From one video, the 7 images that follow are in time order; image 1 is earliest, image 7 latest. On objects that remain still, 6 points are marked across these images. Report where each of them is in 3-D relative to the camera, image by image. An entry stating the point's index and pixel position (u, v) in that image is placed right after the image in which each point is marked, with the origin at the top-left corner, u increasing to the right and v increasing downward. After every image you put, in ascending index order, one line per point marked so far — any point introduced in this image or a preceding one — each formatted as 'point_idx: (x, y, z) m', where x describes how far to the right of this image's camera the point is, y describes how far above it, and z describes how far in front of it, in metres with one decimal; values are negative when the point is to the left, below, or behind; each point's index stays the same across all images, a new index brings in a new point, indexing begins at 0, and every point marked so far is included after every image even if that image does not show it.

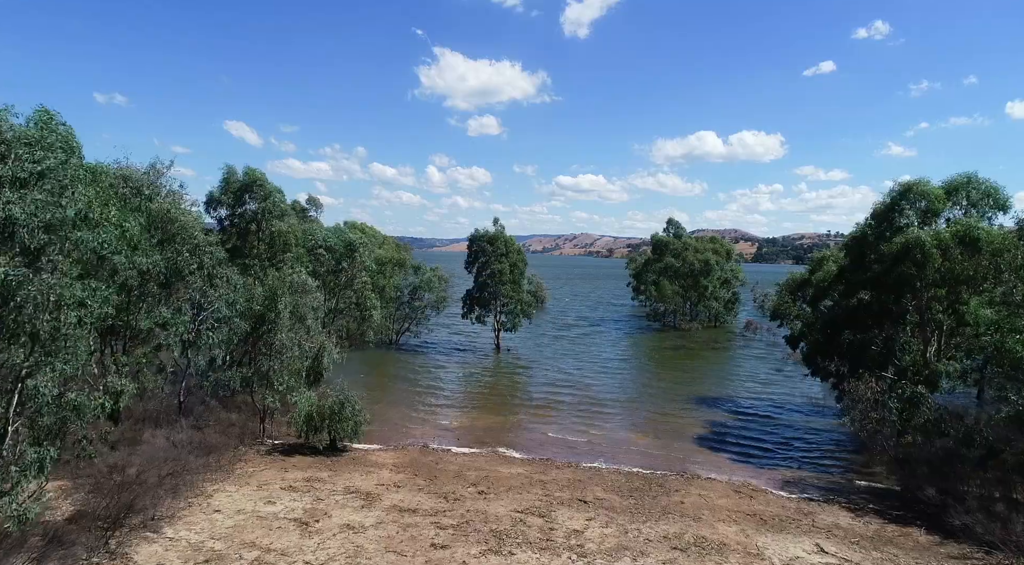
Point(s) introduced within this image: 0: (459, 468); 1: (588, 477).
0: (-1.5, -5.3, +18.8) m
1: (+2.1, -5.4, +18.4) m
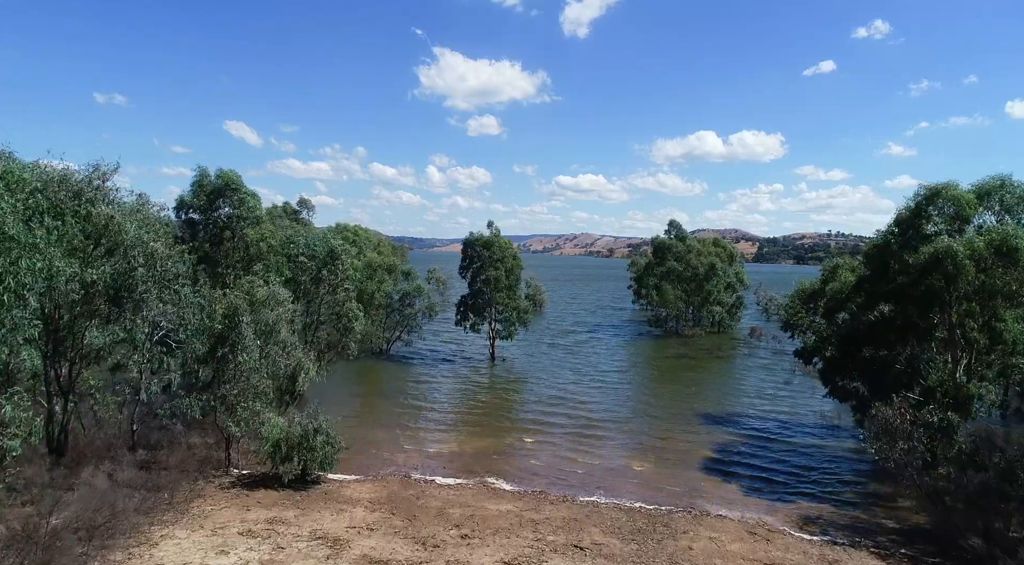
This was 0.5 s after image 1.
0: (-1.8, -5.7, +17.0) m
1: (+1.8, -5.8, +16.5) m
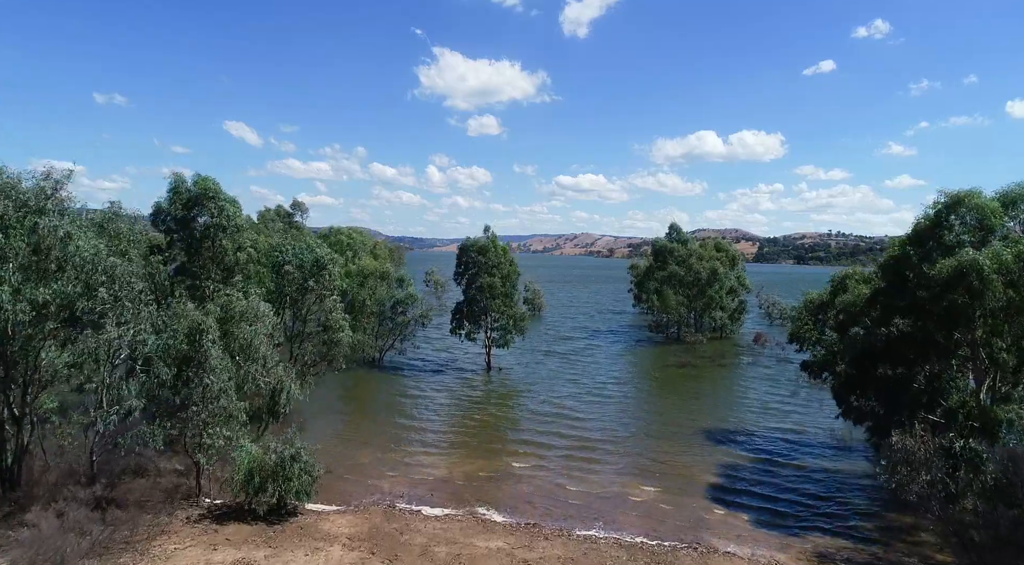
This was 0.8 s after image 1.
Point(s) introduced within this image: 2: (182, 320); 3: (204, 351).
0: (-2.0, -6.1, +15.7) m
1: (+1.6, -6.2, +15.2) m
2: (-8.5, -1.0, +17.1) m
3: (-7.8, -1.7, +16.8) m
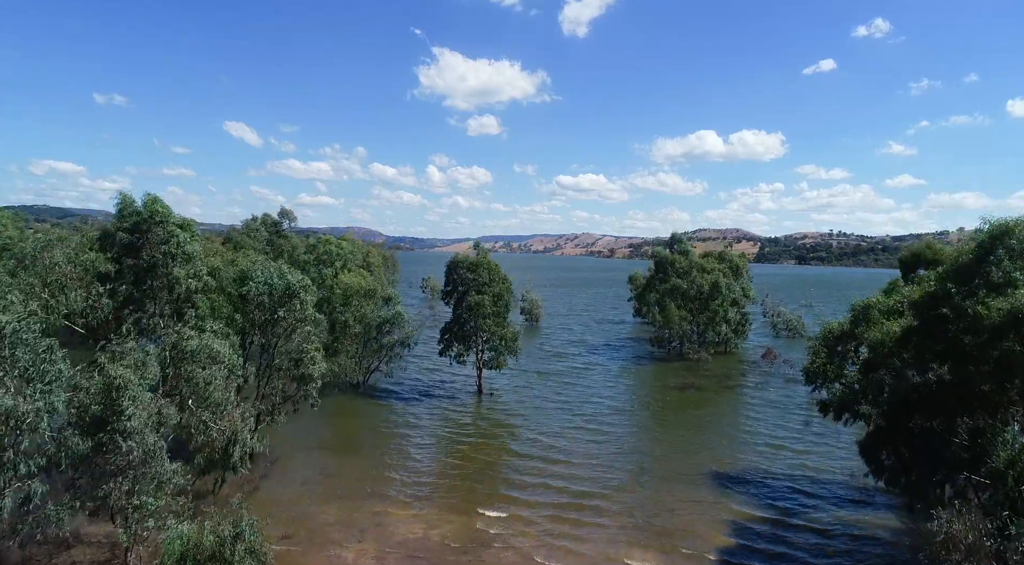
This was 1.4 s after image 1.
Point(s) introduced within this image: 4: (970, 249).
0: (-2.5, -7.2, +13.2) m
1: (+1.1, -7.3, +12.8) m
2: (-9.0, -2.0, +14.7) m
3: (-8.3, -2.8, +14.3) m
4: (+11.6, +0.9, +16.9) m
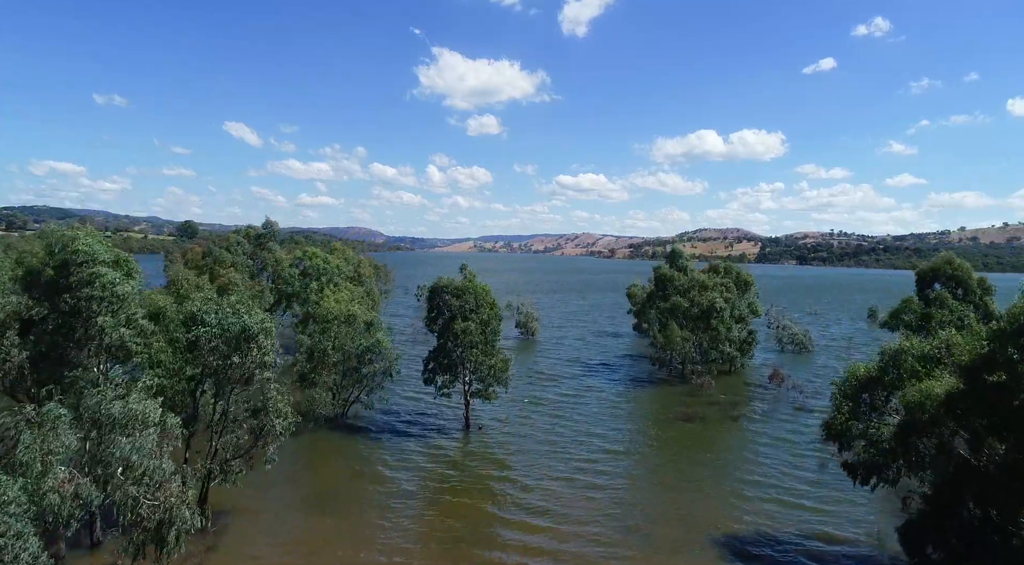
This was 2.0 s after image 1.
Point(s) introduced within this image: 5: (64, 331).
0: (-3.0, -8.6, +10.5) m
1: (+0.6, -8.6, +10.0) m
2: (-9.5, -3.4, +11.9) m
3: (-8.8, -4.2, +11.6) m
4: (+11.0, -0.4, +14.2) m
5: (-12.6, -1.4, +18.5) m
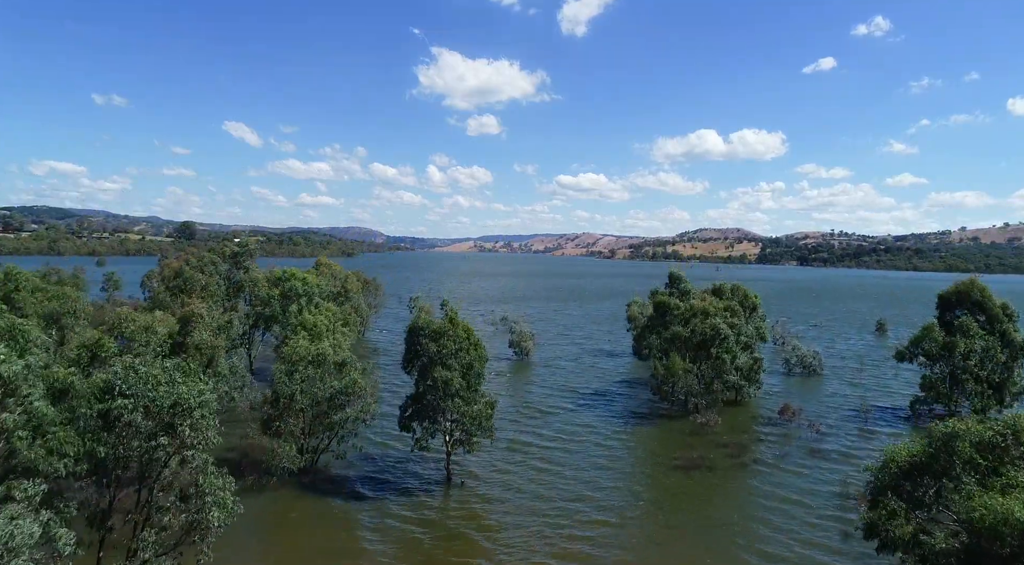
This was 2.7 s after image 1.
0: (-3.7, -10.4, +7.0) m
1: (-0.1, -10.5, +6.6) m
2: (-10.2, -5.3, +8.5) m
3: (-9.5, -6.1, +8.1) m
4: (+10.3, -2.3, +10.7) m
5: (-13.3, -3.3, +15.1) m
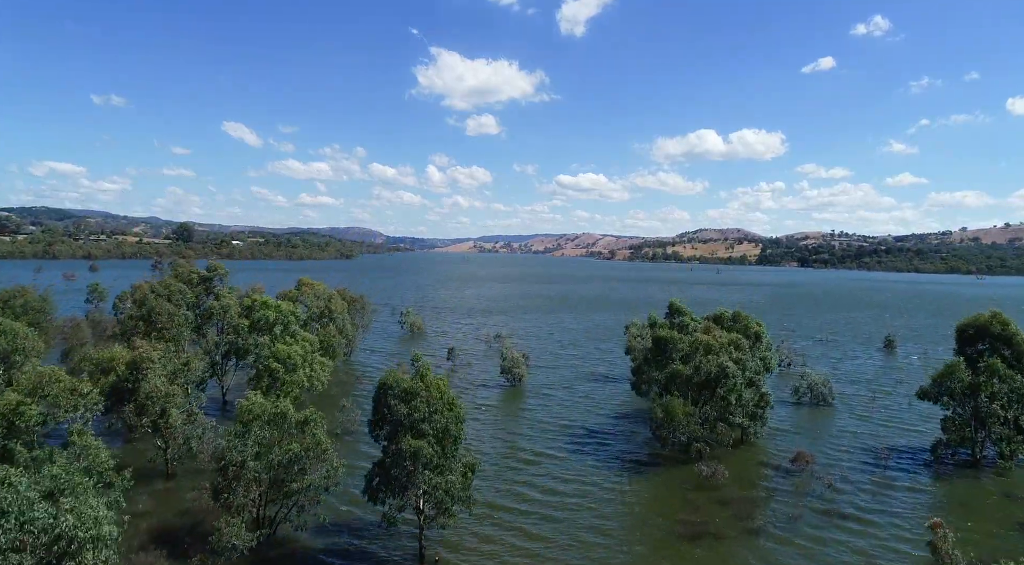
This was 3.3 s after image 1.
0: (-4.6, -12.7, +3.4) m
1: (-1.0, -12.7, +2.9) m
2: (-11.1, -7.5, +4.8) m
3: (-10.4, -8.3, +4.4) m
4: (+9.5, -4.5, +7.0) m
5: (-14.1, -5.5, +11.4) m
